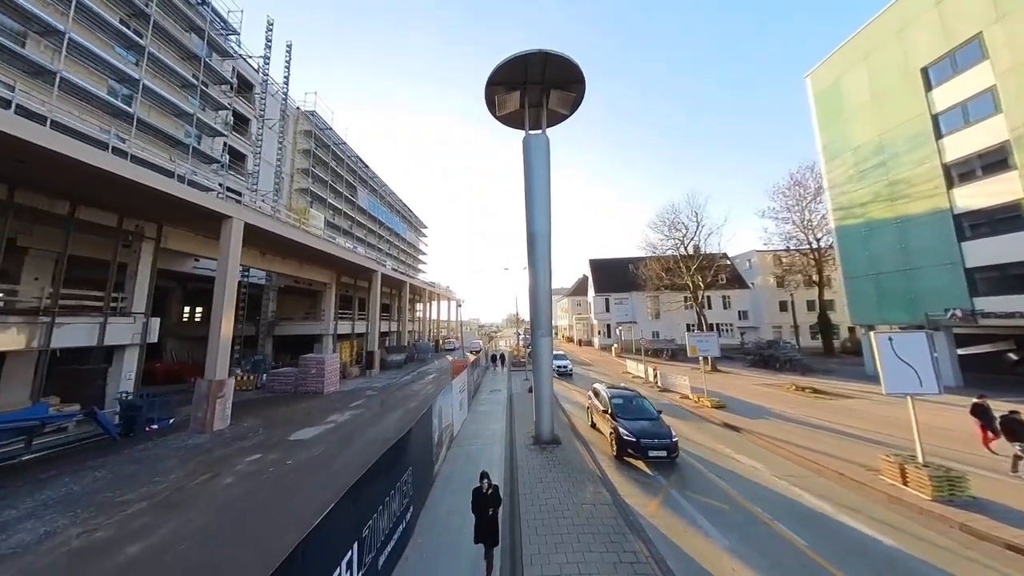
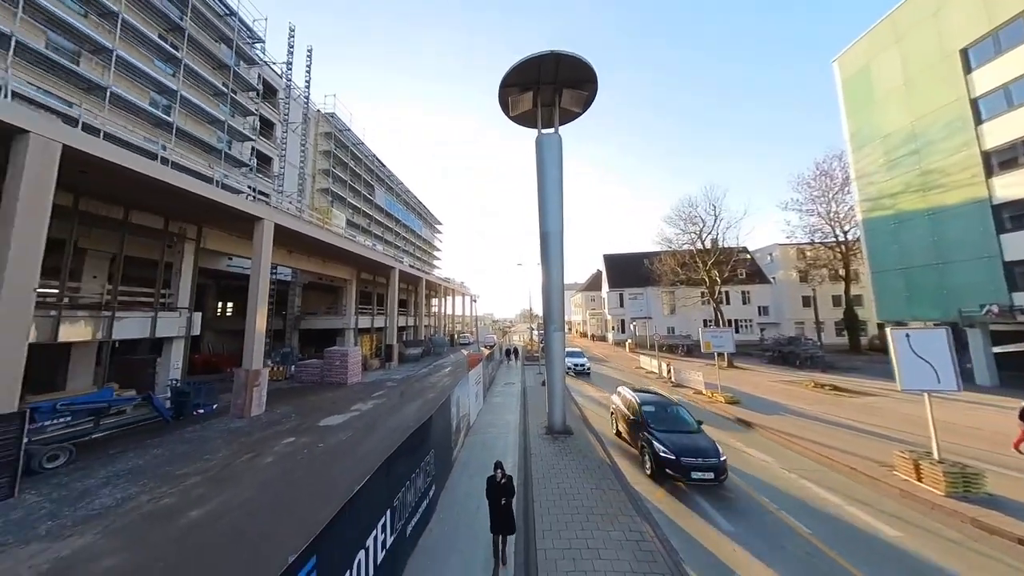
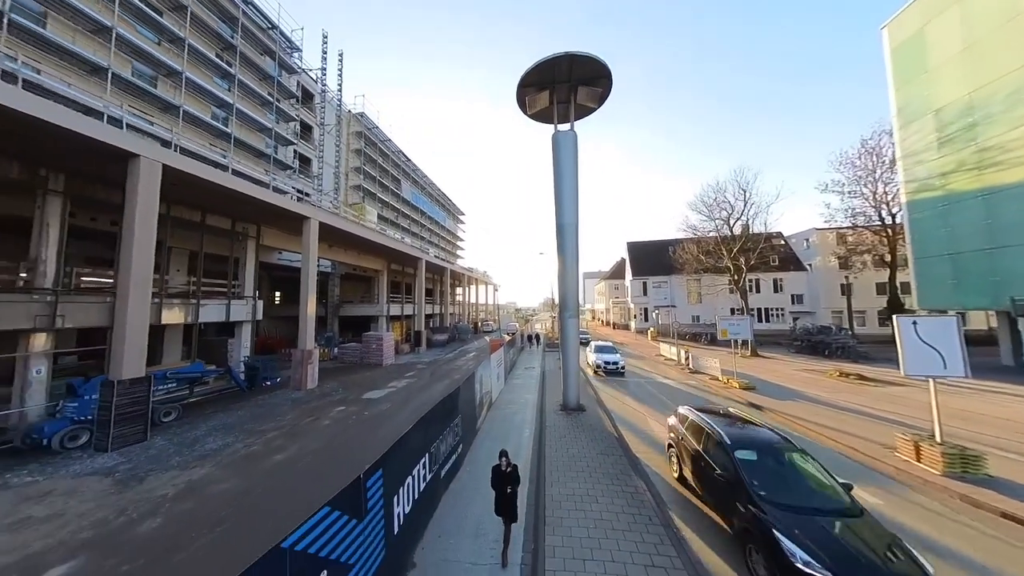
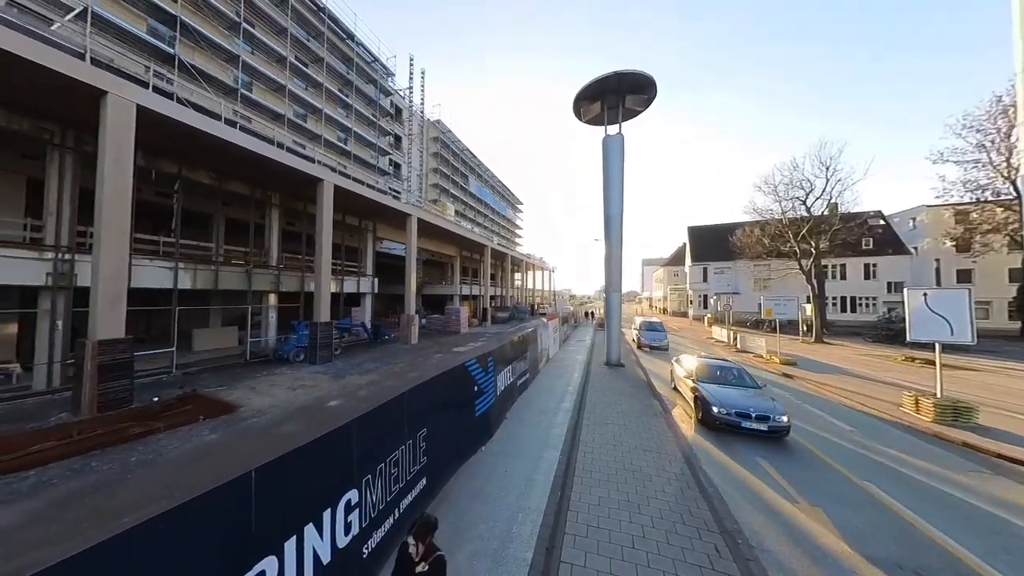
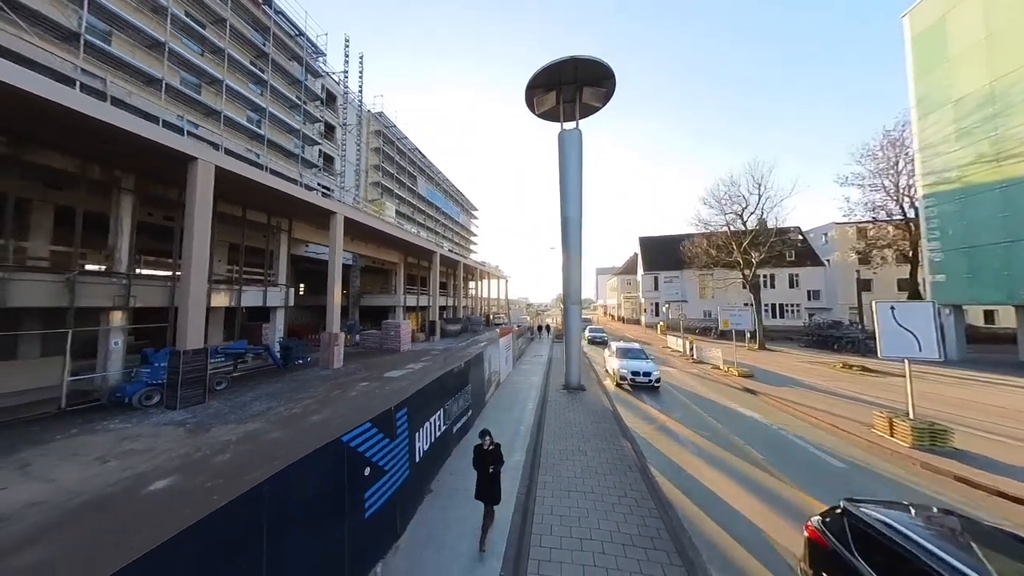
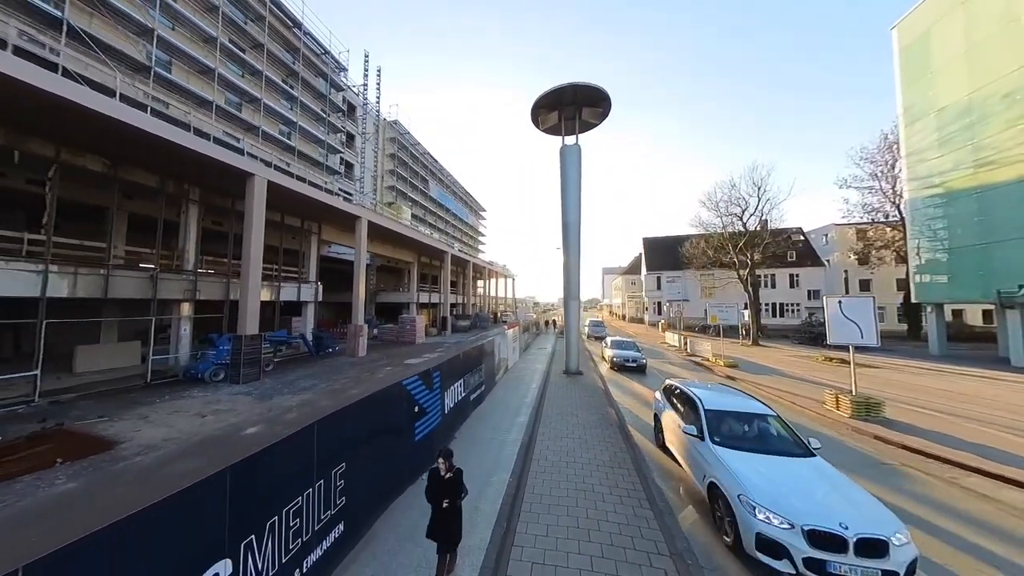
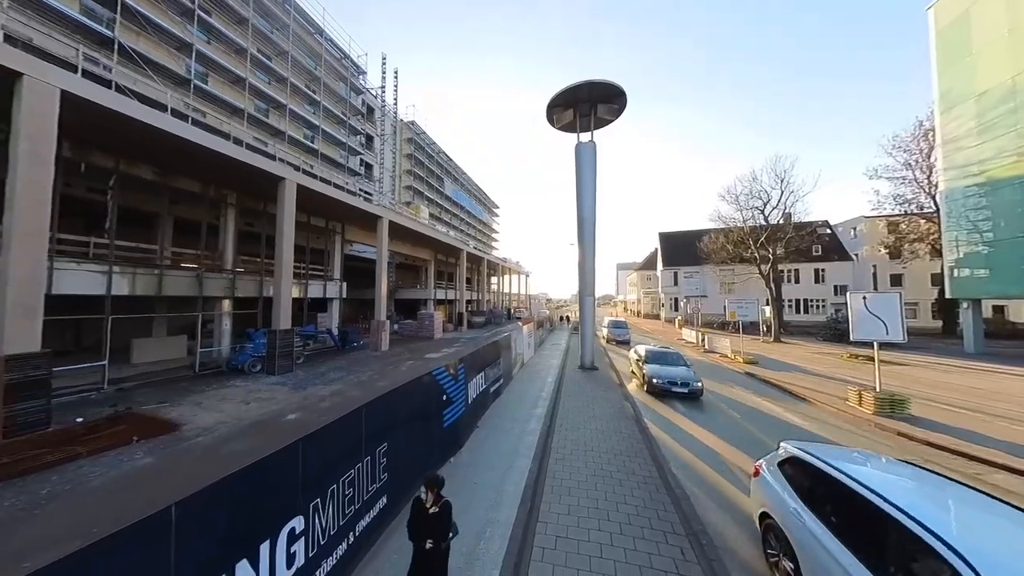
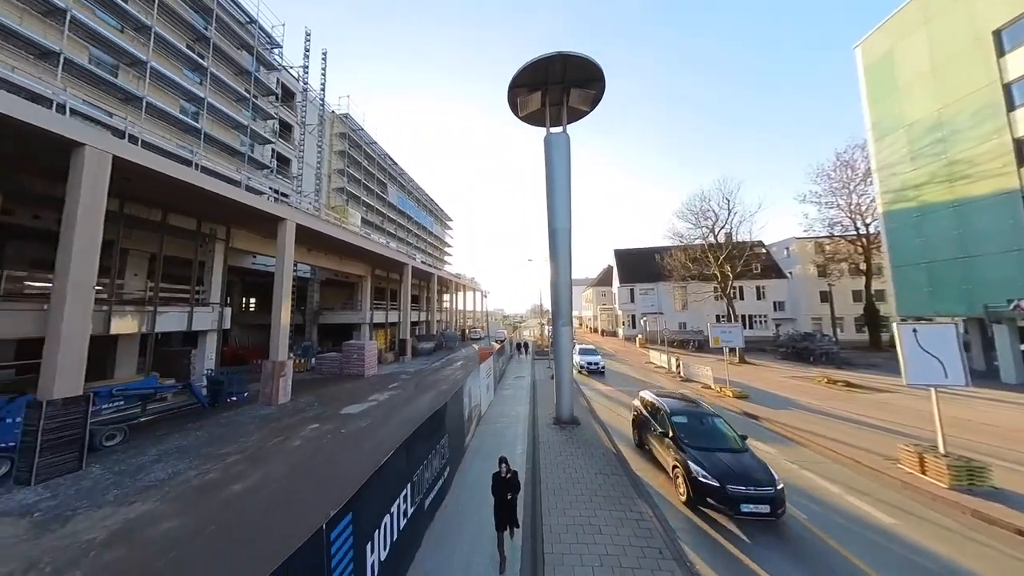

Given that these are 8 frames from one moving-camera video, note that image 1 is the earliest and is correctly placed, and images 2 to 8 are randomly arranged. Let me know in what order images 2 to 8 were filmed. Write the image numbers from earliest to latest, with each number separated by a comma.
2, 8, 3, 5, 6, 7, 4
